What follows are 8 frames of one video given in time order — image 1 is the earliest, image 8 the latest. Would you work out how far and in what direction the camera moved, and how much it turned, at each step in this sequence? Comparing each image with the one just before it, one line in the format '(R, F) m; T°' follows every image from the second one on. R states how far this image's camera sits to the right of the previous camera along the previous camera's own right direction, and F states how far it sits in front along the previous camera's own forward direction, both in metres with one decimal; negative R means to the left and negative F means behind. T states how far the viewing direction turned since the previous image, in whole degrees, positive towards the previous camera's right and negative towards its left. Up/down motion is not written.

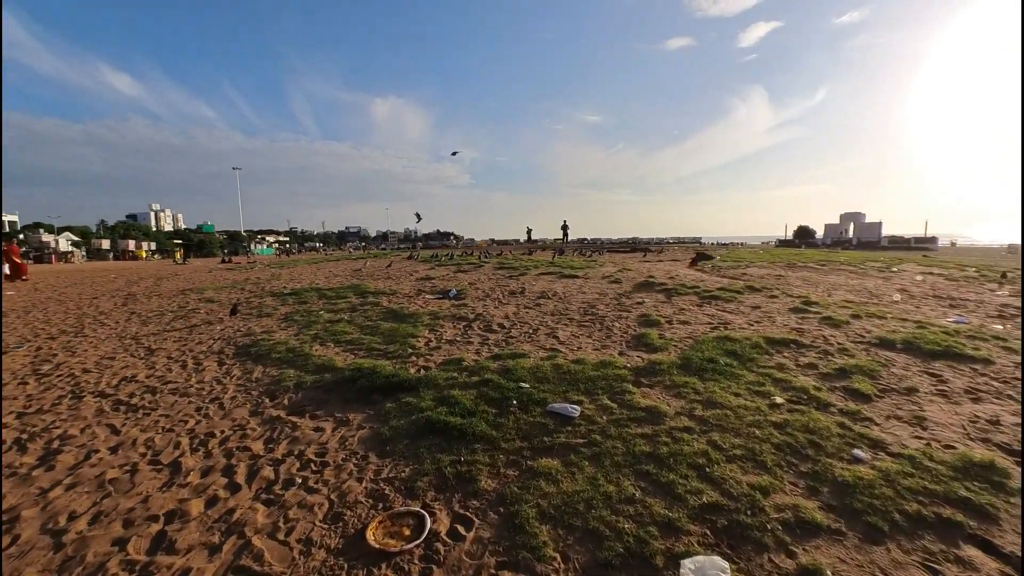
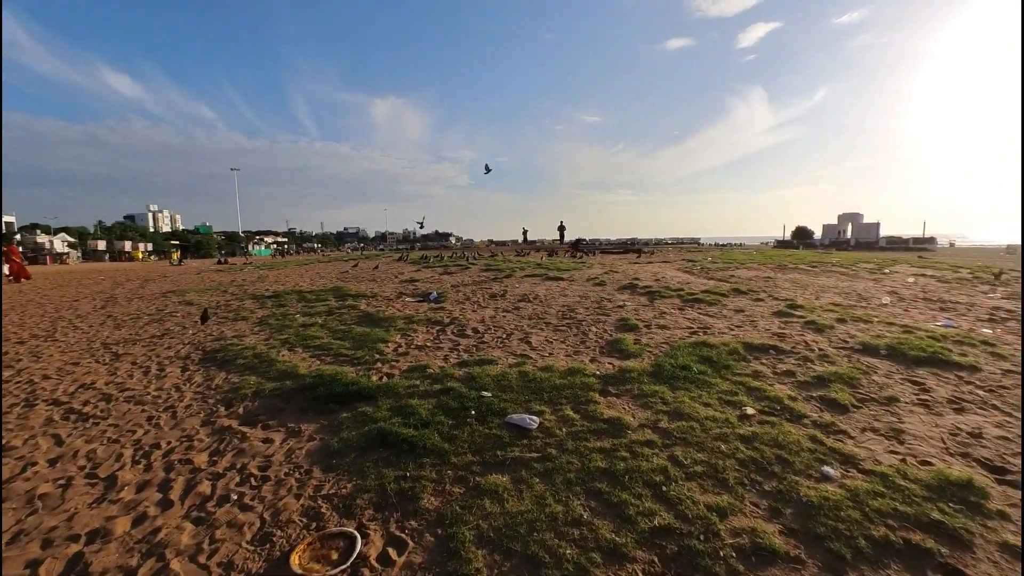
(+0.5, +0.3) m; 0°
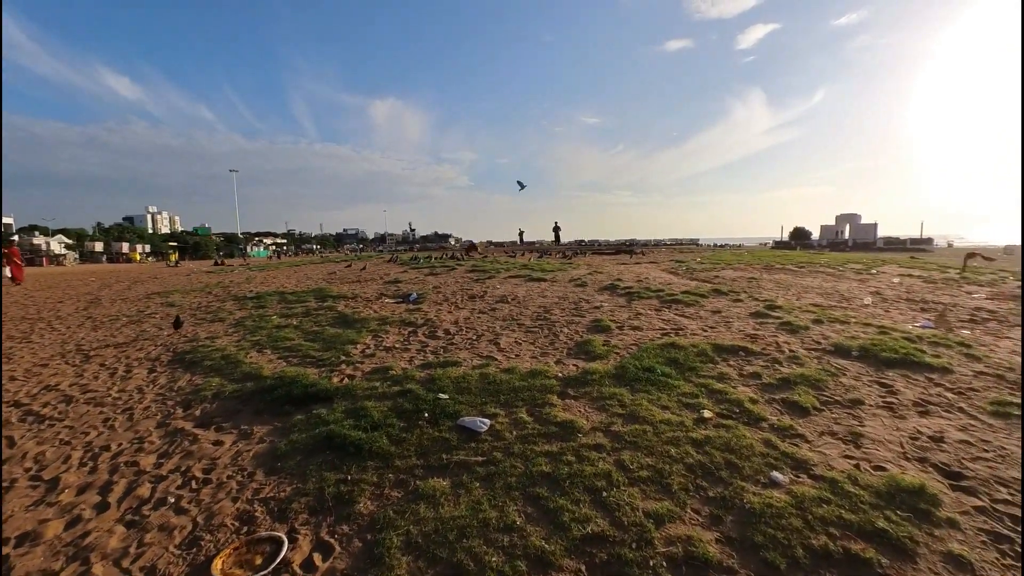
(+0.5, +0.1) m; 0°
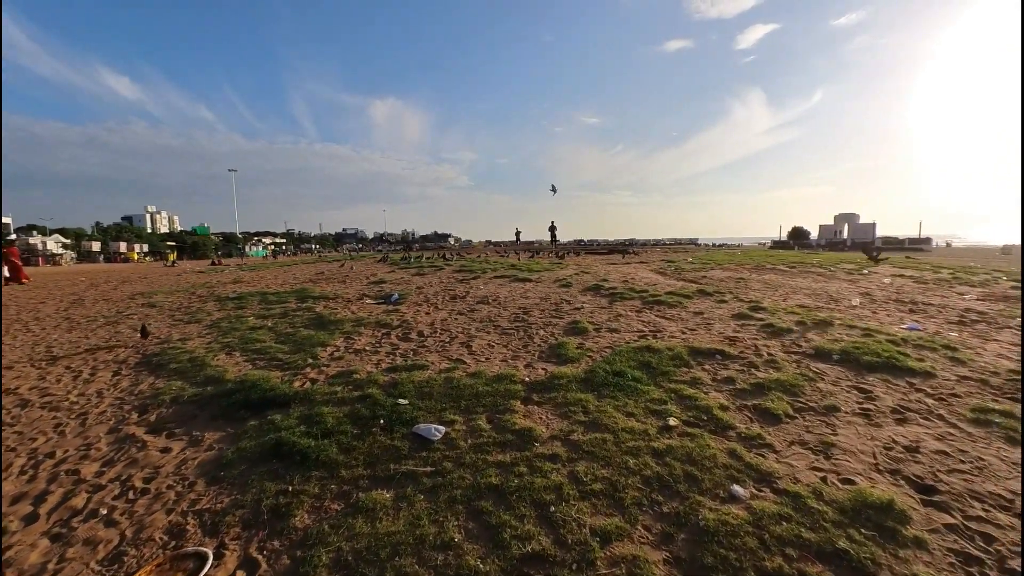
(+0.4, +0.2) m; 0°
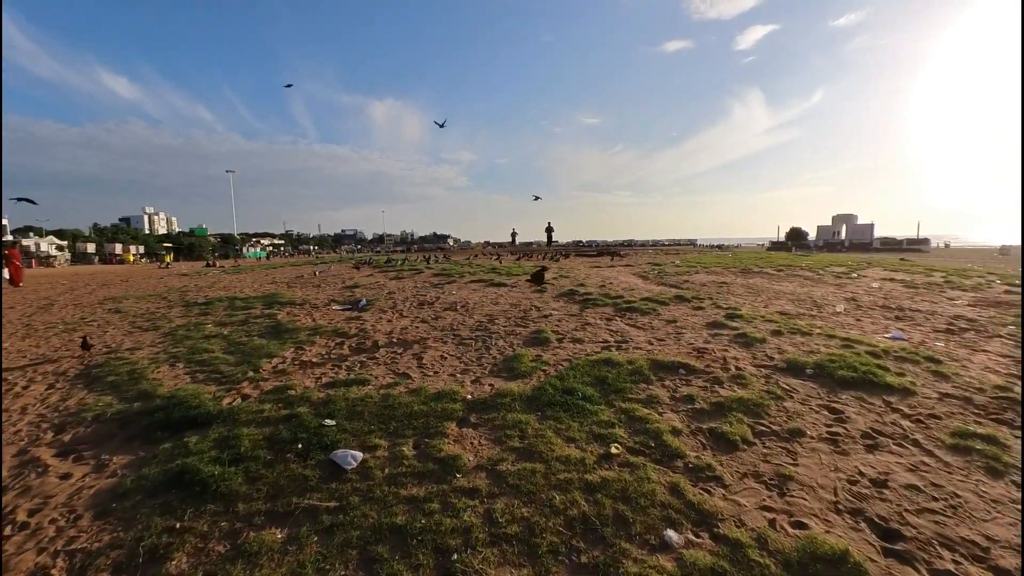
(+0.7, +0.5) m; 0°
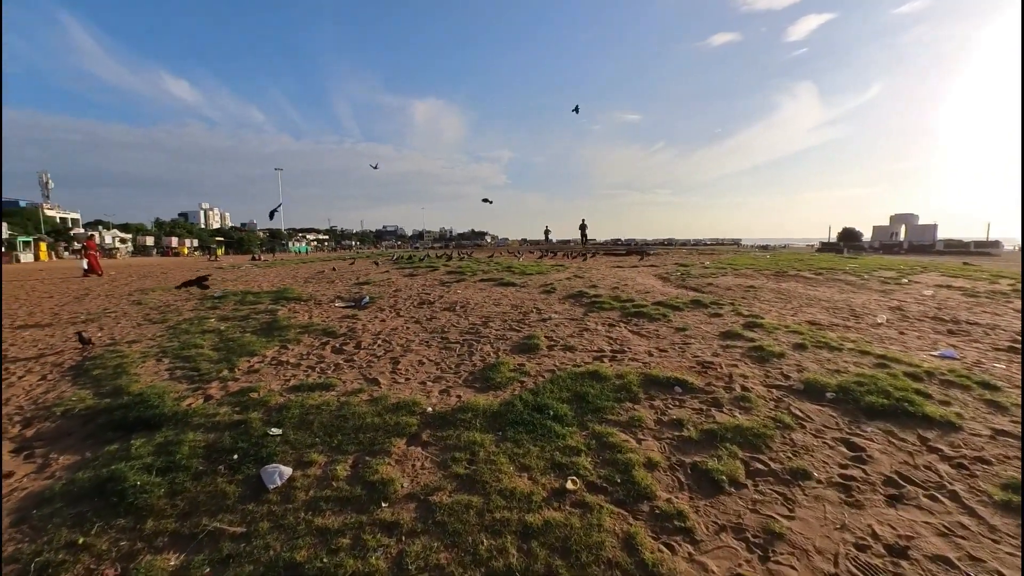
(+0.7, +0.6) m; -5°
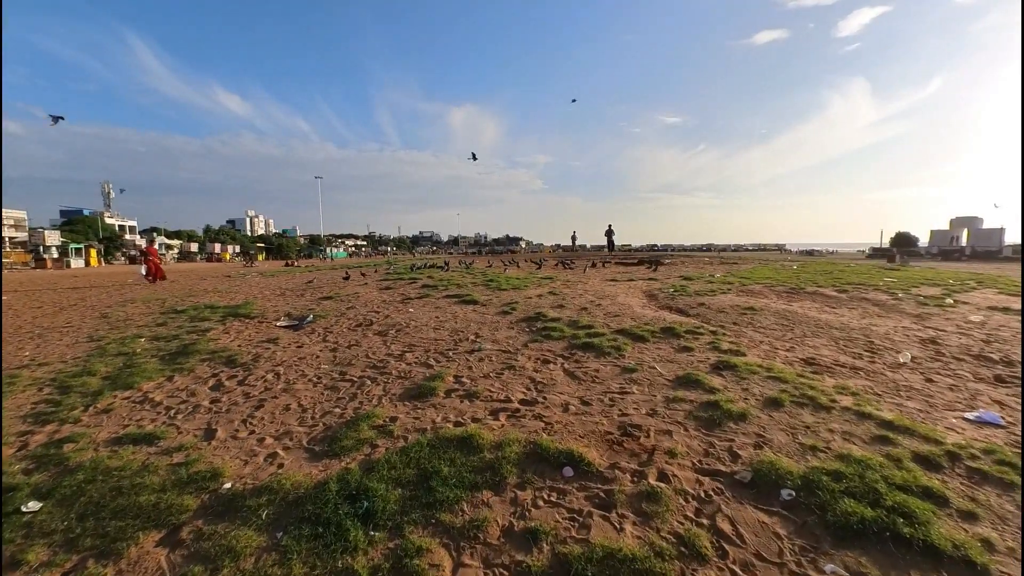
(+1.6, +1.4) m; -5°
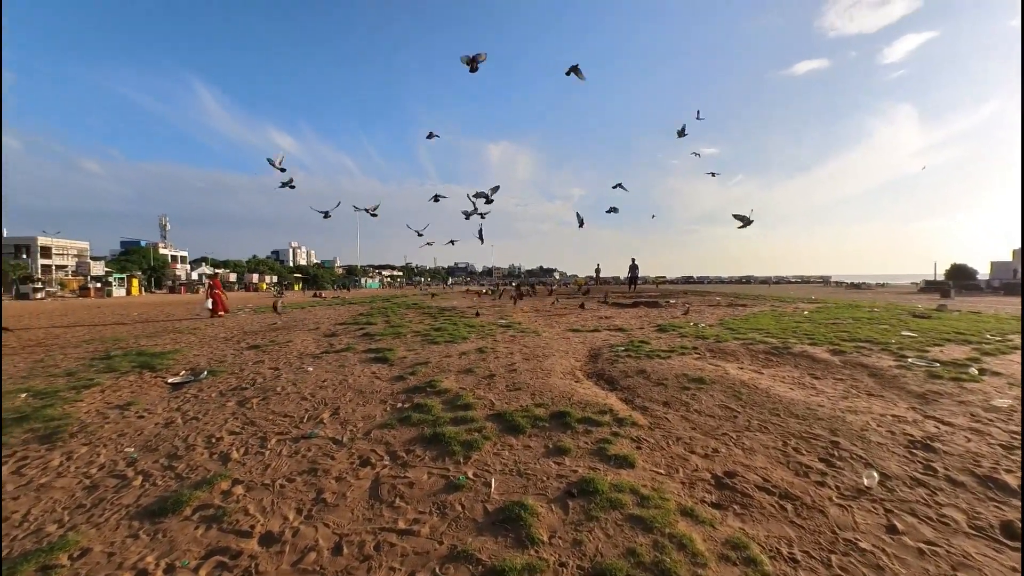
(+2.2, +1.4) m; -5°
